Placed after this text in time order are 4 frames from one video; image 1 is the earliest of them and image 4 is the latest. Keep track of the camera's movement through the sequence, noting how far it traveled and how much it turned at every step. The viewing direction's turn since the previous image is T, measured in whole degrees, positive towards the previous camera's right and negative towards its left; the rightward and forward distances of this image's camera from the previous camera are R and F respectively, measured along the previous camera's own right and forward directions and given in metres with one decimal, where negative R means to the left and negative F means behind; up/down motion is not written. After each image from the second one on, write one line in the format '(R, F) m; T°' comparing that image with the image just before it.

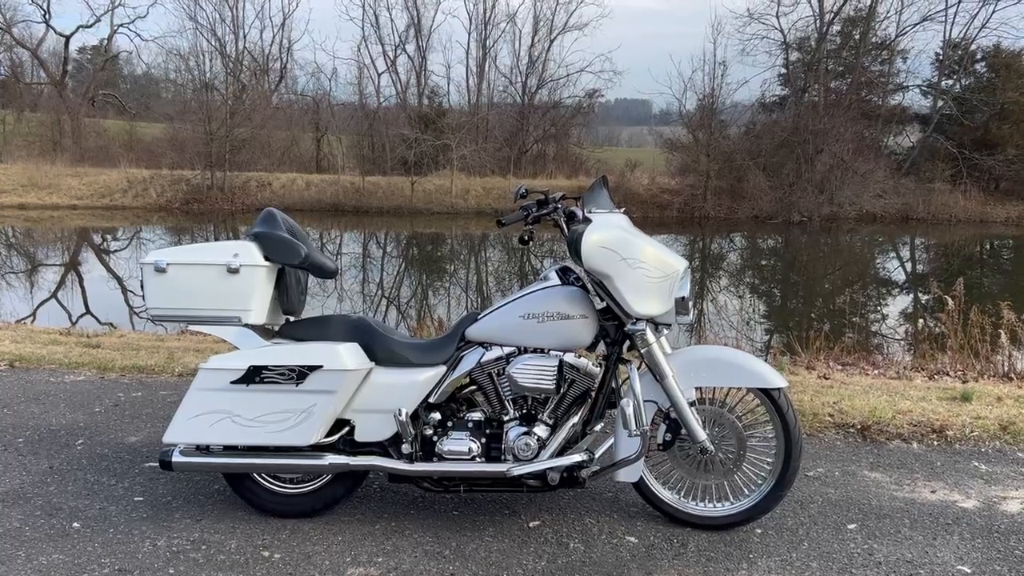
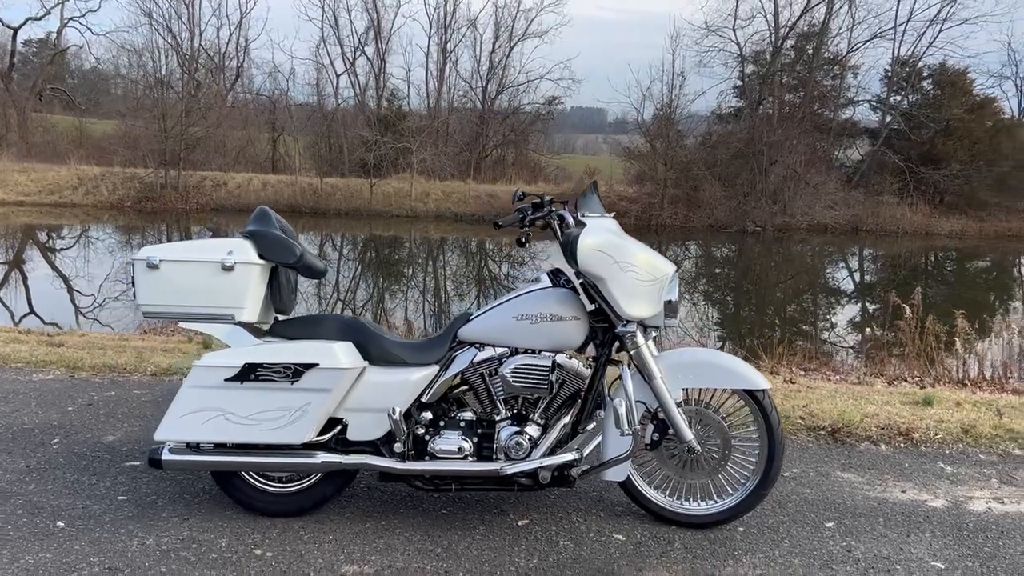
(-0.2, 0.0) m; +3°
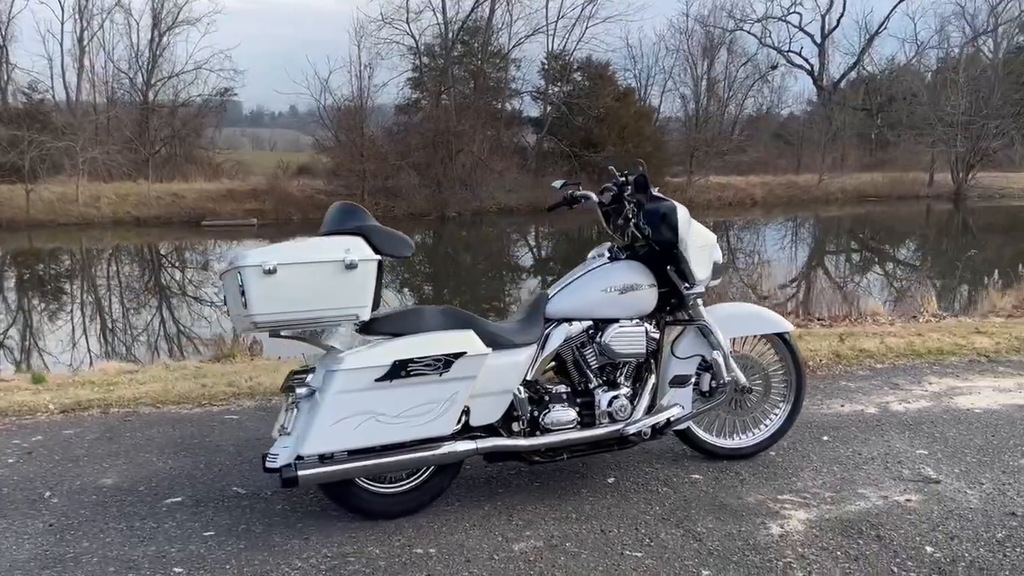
(-1.8, +0.2) m; +23°
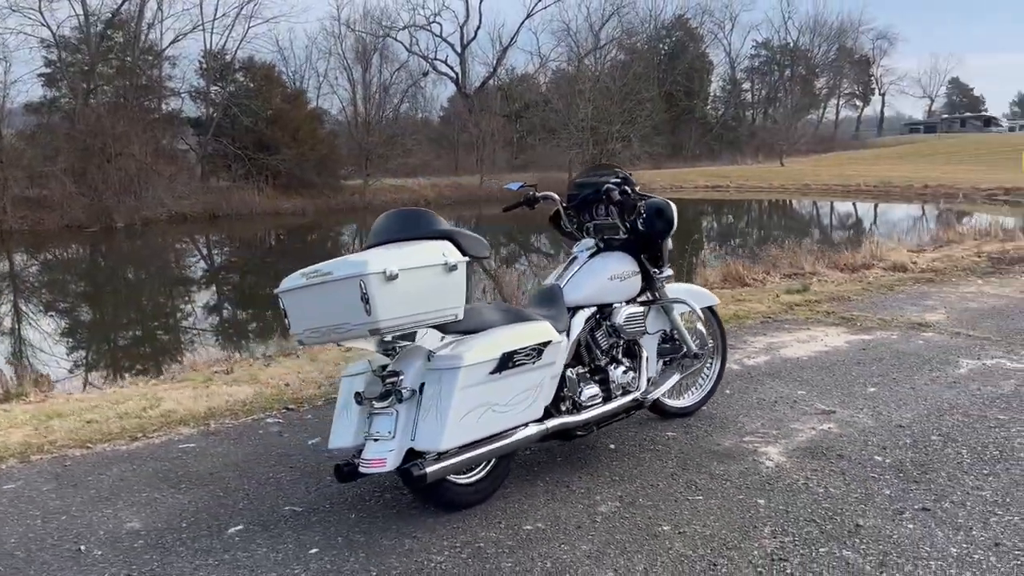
(-1.7, 0.0) m; +23°
